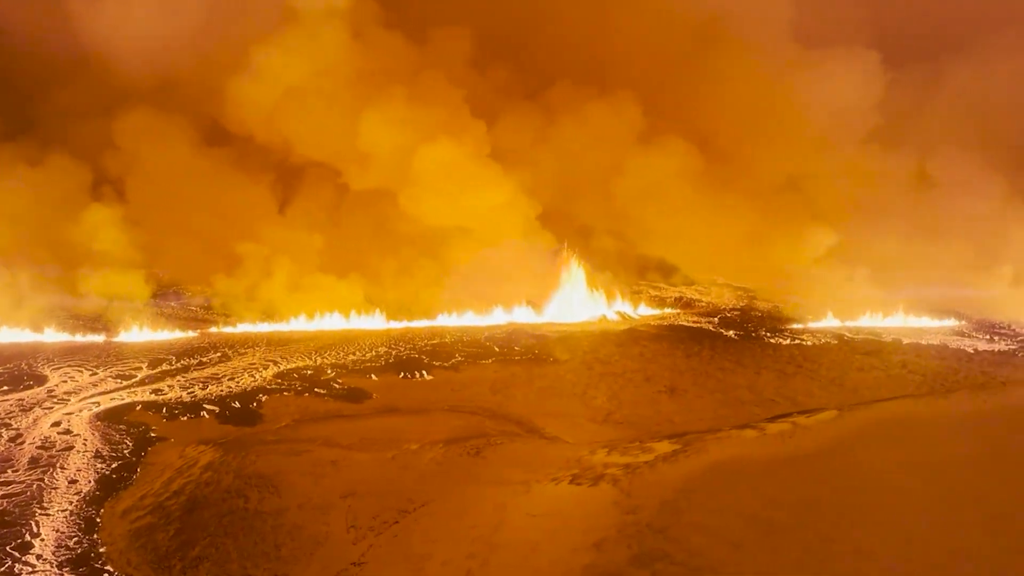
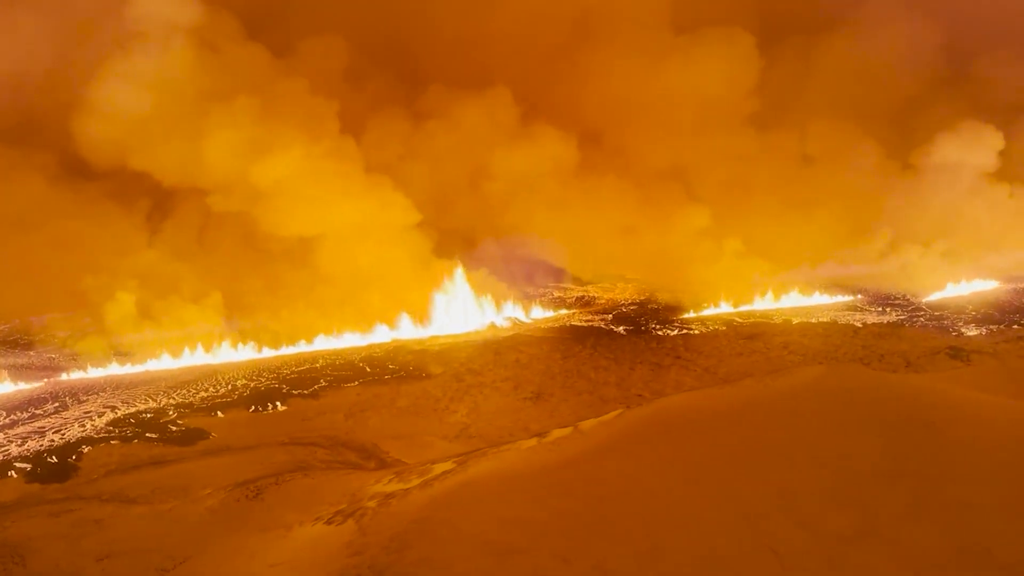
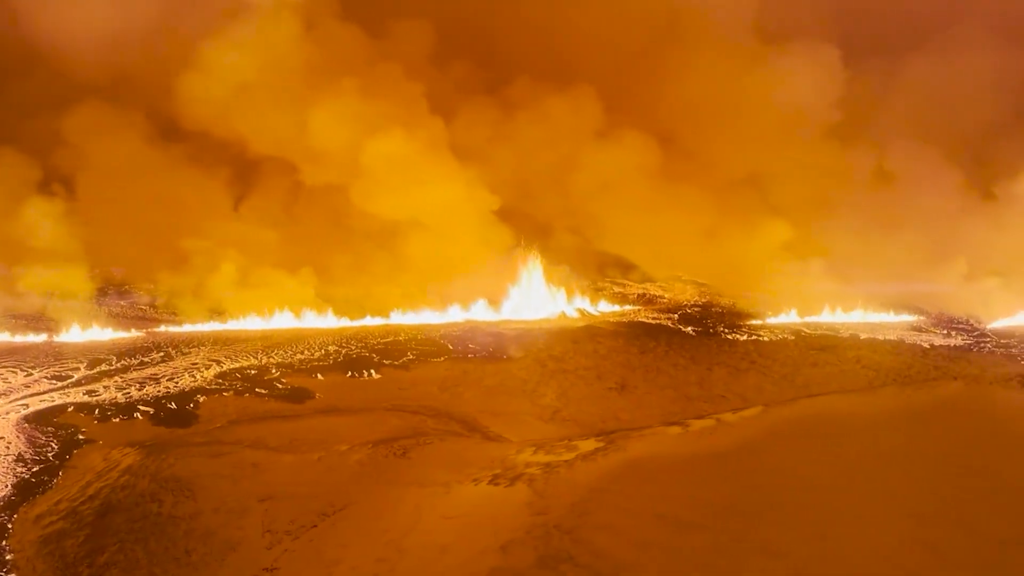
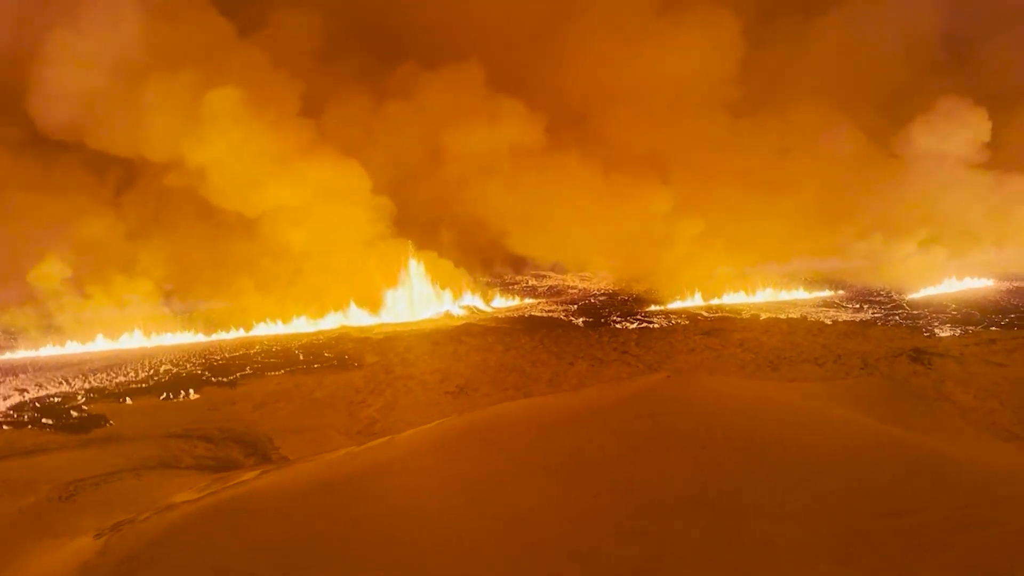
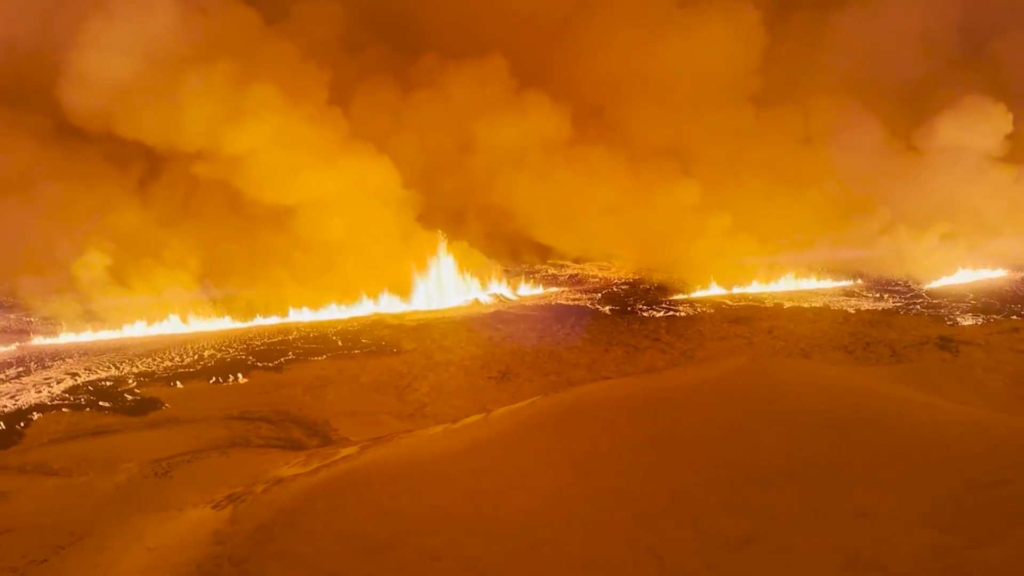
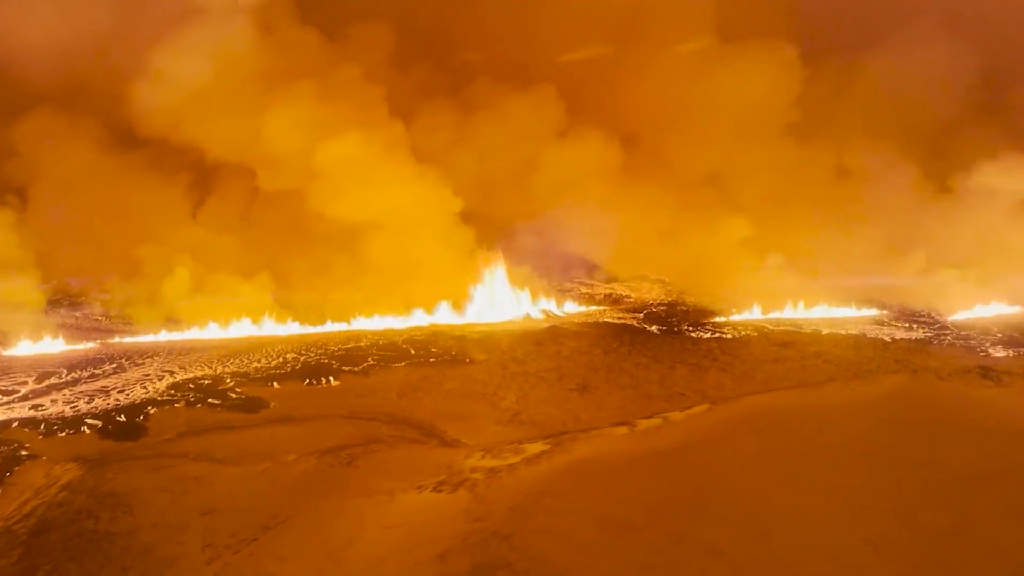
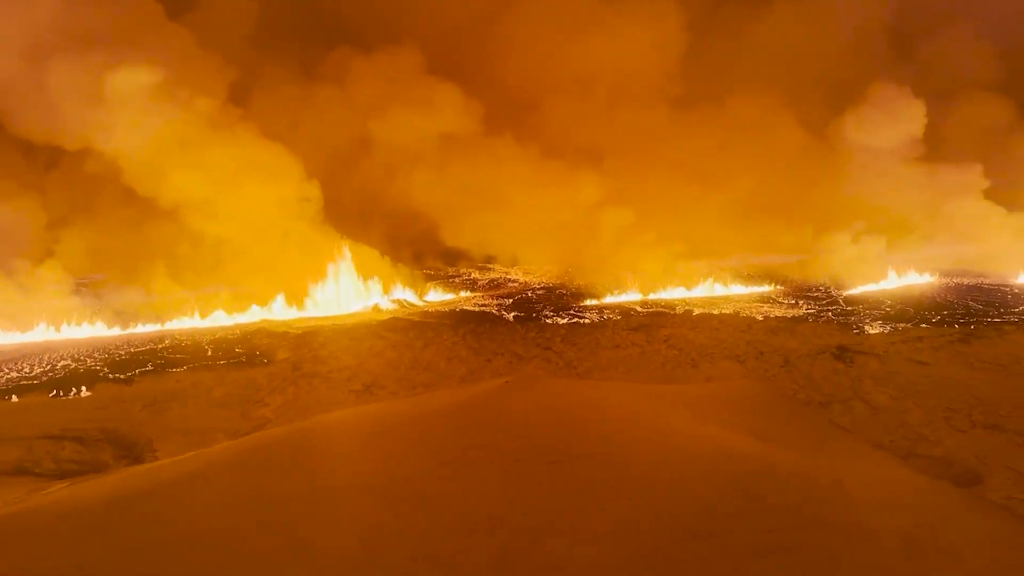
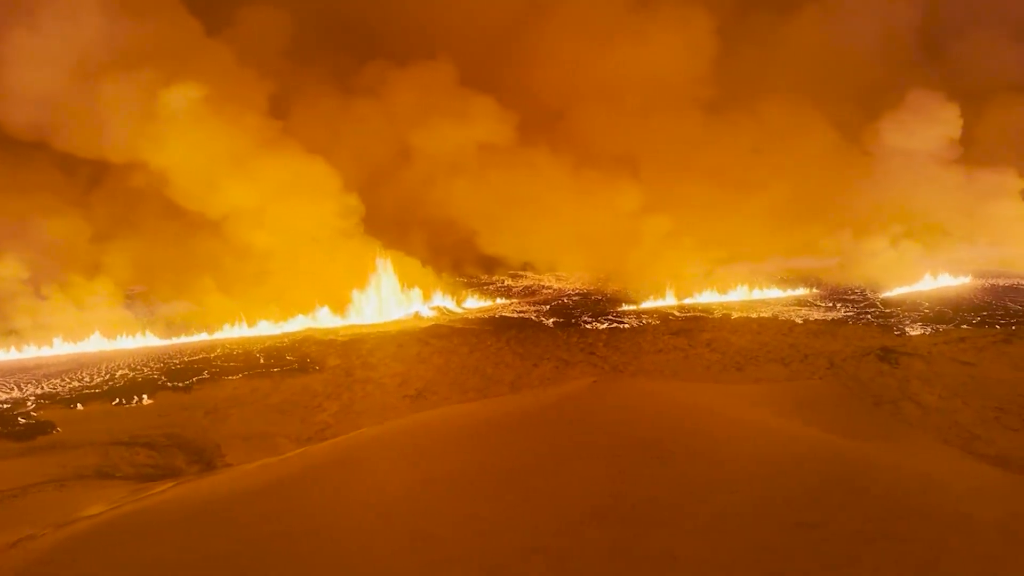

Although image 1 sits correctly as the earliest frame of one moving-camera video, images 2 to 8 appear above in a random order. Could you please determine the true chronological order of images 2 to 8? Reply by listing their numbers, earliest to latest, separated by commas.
3, 6, 2, 5, 4, 8, 7
